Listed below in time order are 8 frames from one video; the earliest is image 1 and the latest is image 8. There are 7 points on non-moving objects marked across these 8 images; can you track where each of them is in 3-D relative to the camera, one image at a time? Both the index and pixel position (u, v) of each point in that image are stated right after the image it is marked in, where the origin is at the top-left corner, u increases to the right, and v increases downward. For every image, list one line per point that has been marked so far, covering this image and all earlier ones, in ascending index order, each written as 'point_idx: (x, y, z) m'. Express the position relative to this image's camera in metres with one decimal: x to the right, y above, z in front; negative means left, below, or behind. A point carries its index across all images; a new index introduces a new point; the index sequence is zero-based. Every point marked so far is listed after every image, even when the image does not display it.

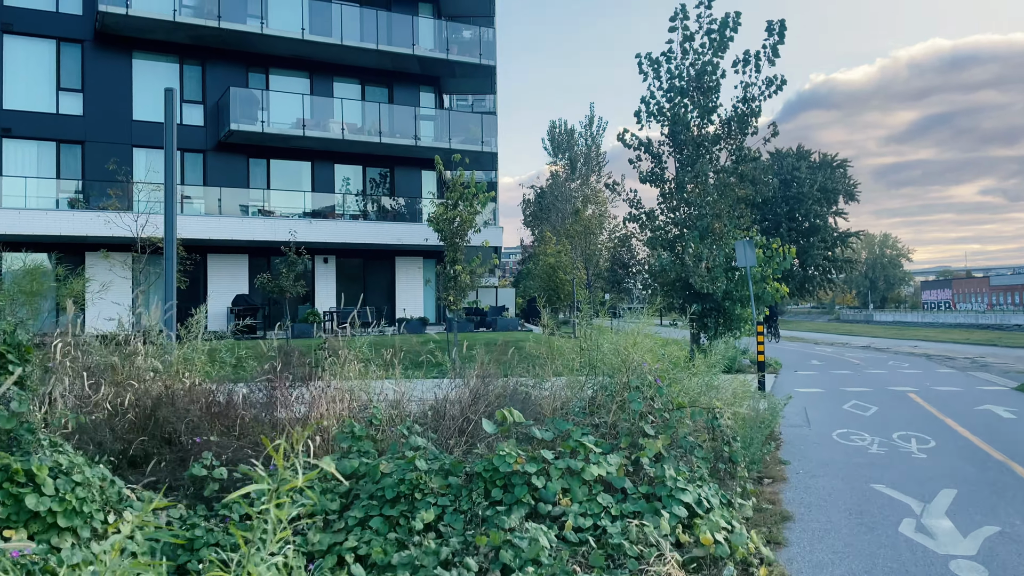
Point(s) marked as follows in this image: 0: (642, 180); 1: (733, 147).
0: (+3.0, +2.5, +16.5) m
1: (+5.1, +3.3, +16.7) m
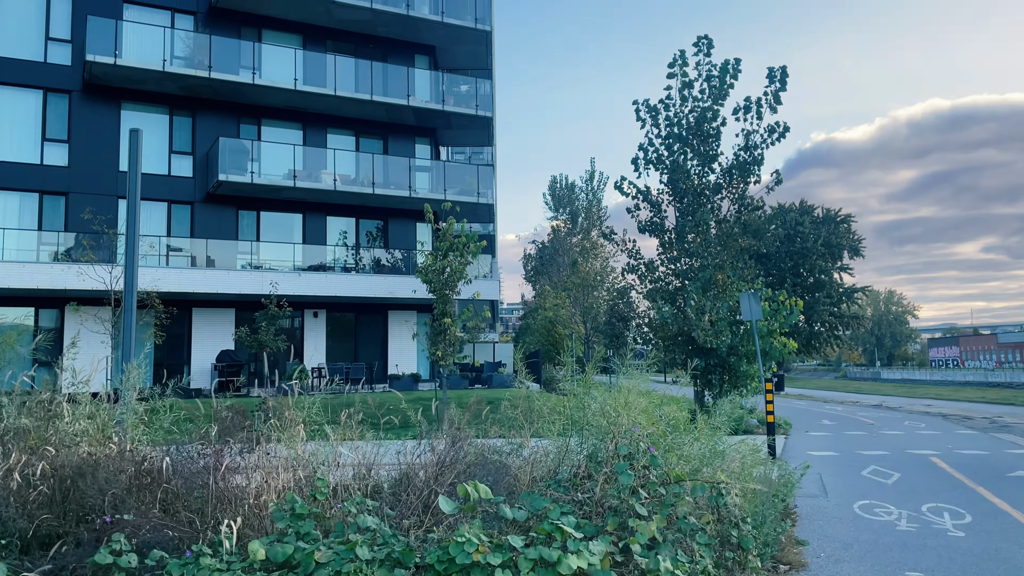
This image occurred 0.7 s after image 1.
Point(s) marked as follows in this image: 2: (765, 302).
0: (+2.8, +1.3, +15.9) m
1: (+5.0, +2.1, +16.1) m
2: (+5.6, -0.3, +15.8) m
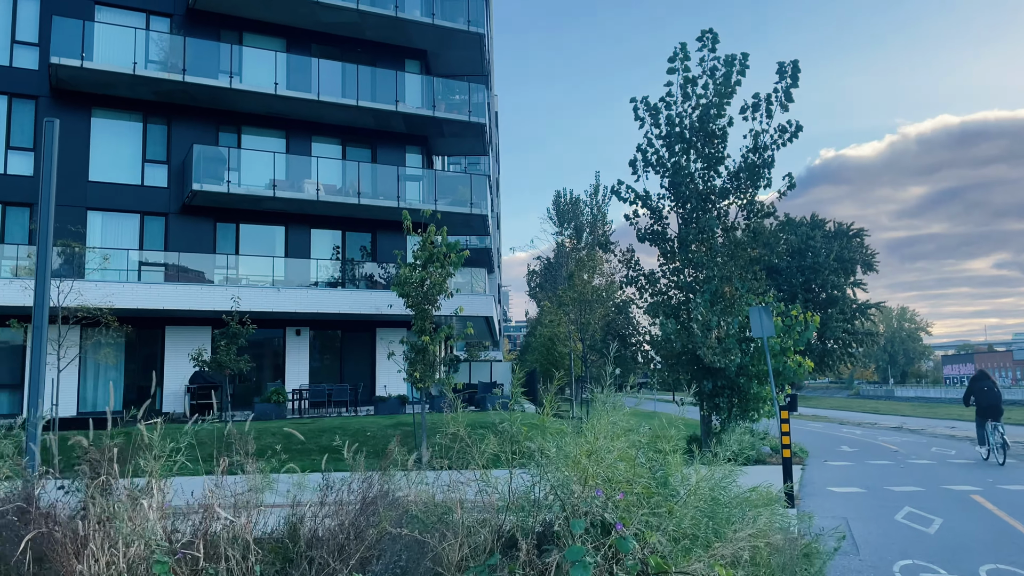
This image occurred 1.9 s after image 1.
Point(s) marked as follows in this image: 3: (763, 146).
0: (+2.6, +1.0, +14.5) m
1: (+4.7, +1.8, +14.8) m
2: (+5.3, -0.6, +14.4) m
3: (+5.2, +2.9, +15.0) m
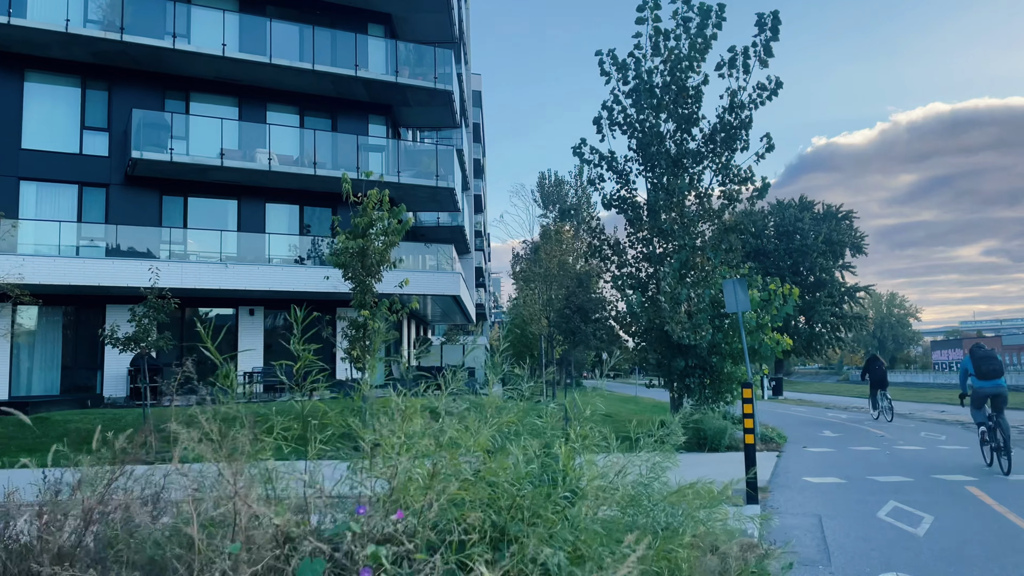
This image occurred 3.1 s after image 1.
0: (+1.7, +1.5, +13.3) m
1: (+3.9, +2.3, +13.6) m
2: (+4.5, -0.1, +13.2) m
3: (+4.4, +3.5, +13.8) m
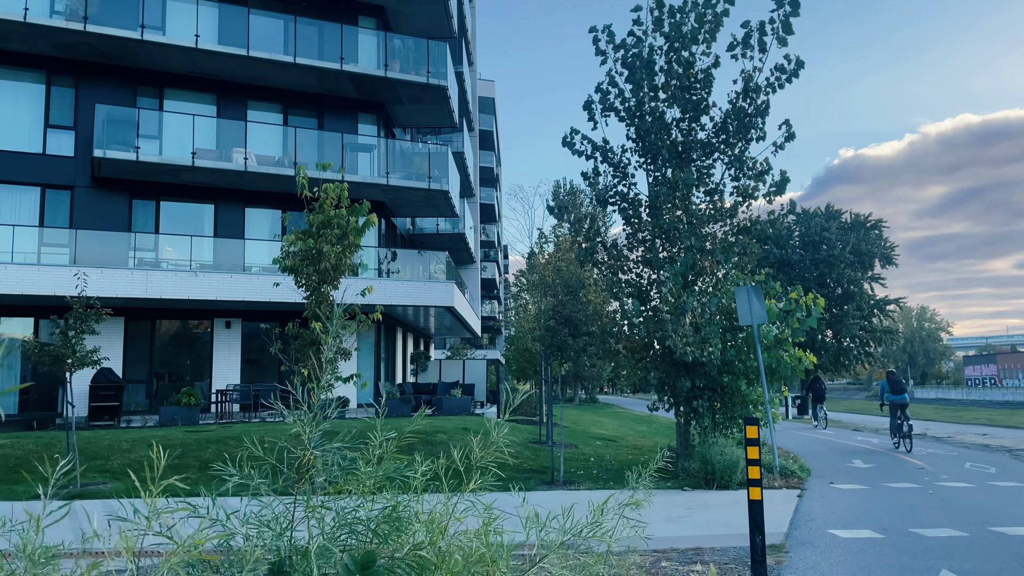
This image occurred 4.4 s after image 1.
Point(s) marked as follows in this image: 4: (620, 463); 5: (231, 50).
0: (+1.4, +1.4, +11.7) m
1: (+3.6, +2.2, +11.9) m
2: (+4.2, -0.2, +11.5) m
3: (+4.1, +3.3, +12.1) m
4: (+1.8, -3.0, +12.3) m
5: (-7.1, +6.0, +18.1) m
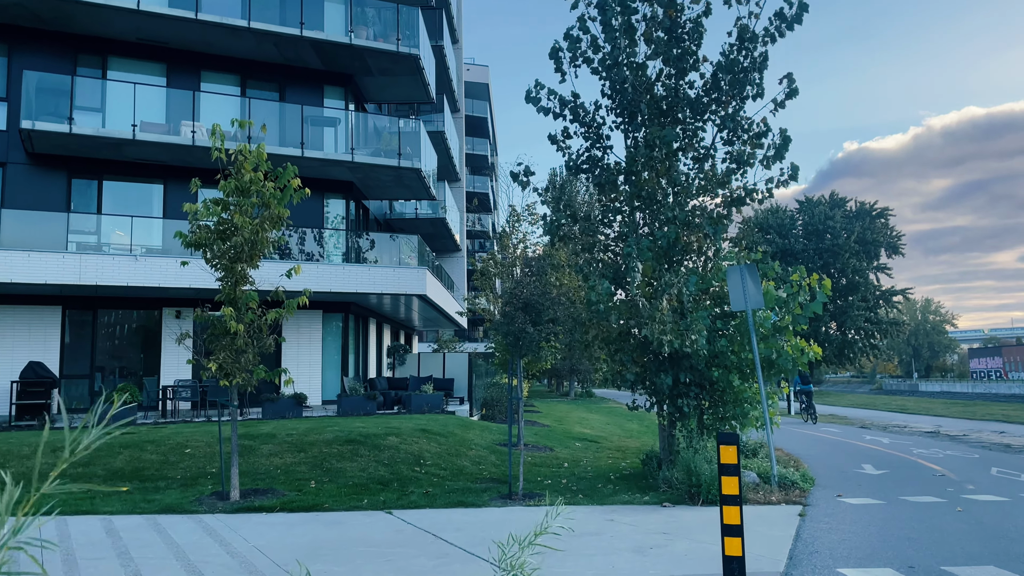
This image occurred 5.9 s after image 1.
0: (+0.8, +1.7, +10.1) m
1: (+3.0, +2.5, +10.3) m
2: (+3.6, +0.1, +9.9) m
3: (+3.5, +3.6, +10.5) m
4: (+1.3, -2.7, +10.8) m
5: (-7.6, +6.3, +16.5) m
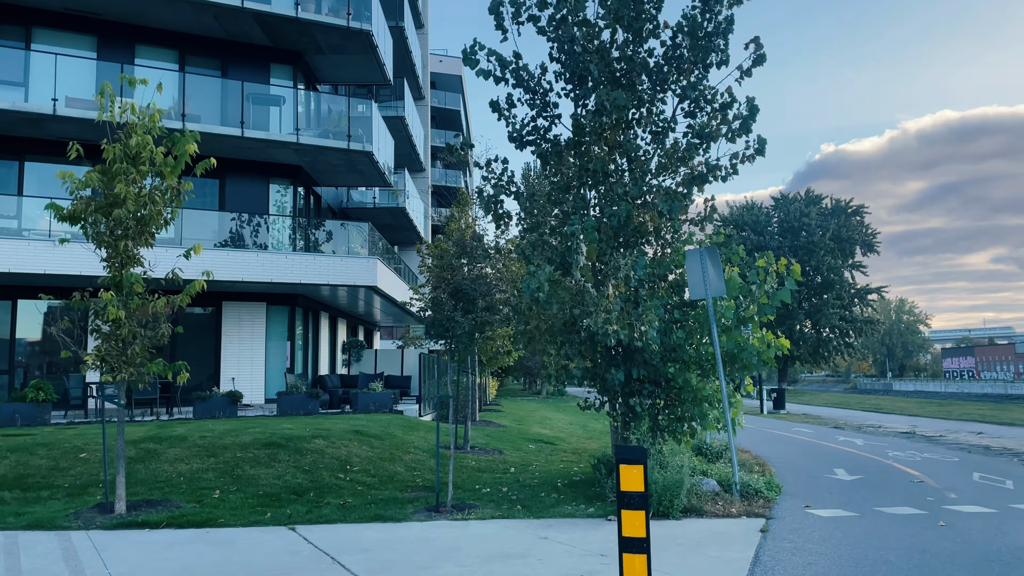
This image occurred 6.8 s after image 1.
0: (0.0, +1.8, +9.1) m
1: (+2.2, +2.6, +9.3) m
2: (+2.8, +0.2, +8.9) m
3: (+2.7, +3.8, +9.5) m
4: (+0.4, -2.6, +9.8) m
5: (-8.6, +6.5, +15.2) m
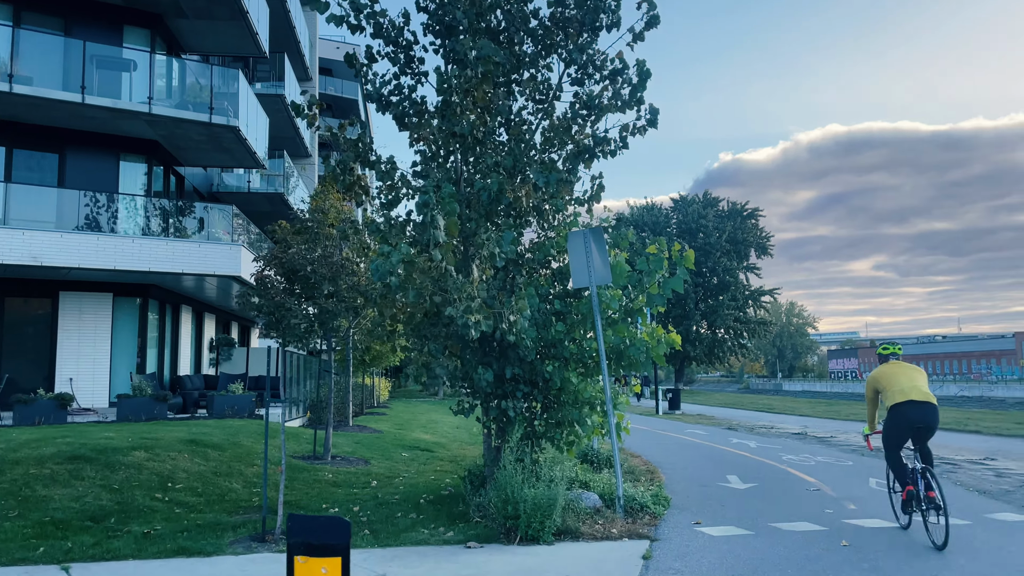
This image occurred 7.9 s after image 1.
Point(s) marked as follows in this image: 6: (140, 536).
0: (-1.5, +2.0, +7.8) m
1: (+0.7, +2.8, +8.3) m
2: (+1.2, +0.4, +8.0) m
3: (+1.2, +3.9, +8.6) m
4: (-1.2, -2.4, +8.5) m
5: (-10.7, +6.8, +12.8) m
6: (-3.3, -2.2, +6.4) m
